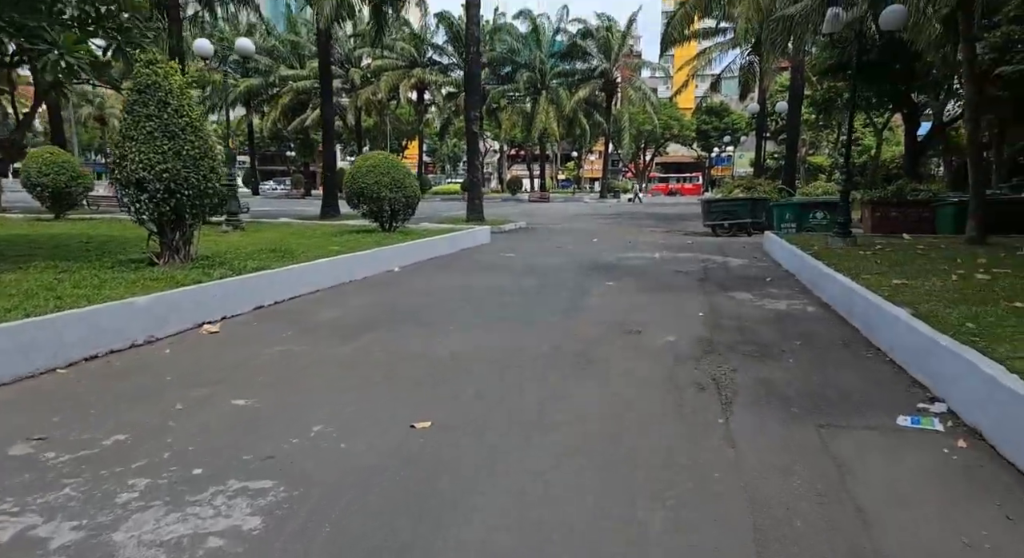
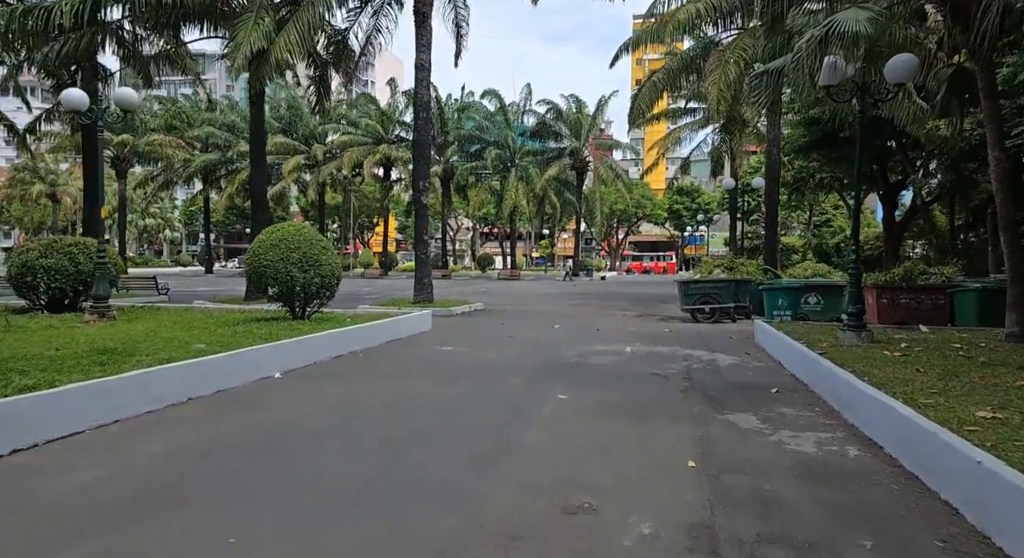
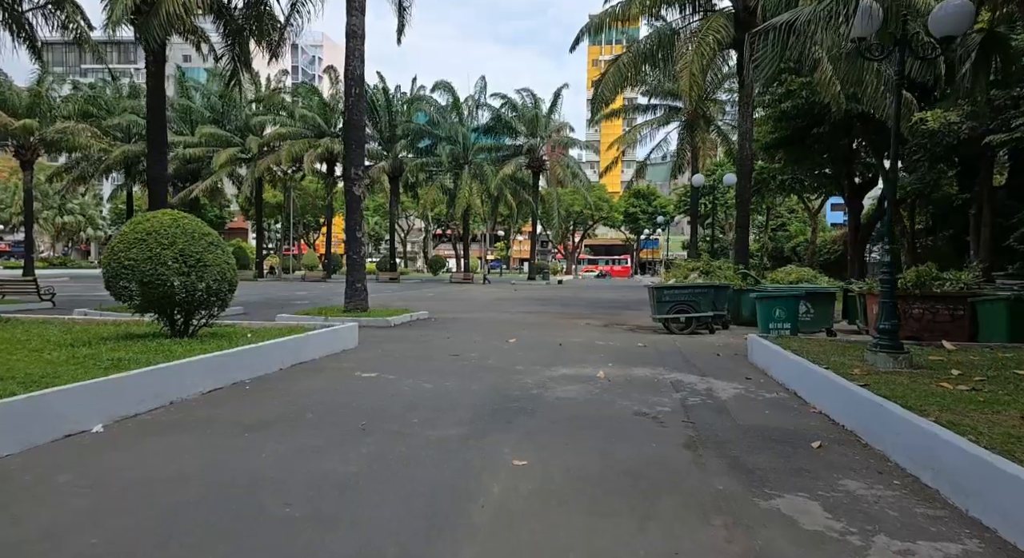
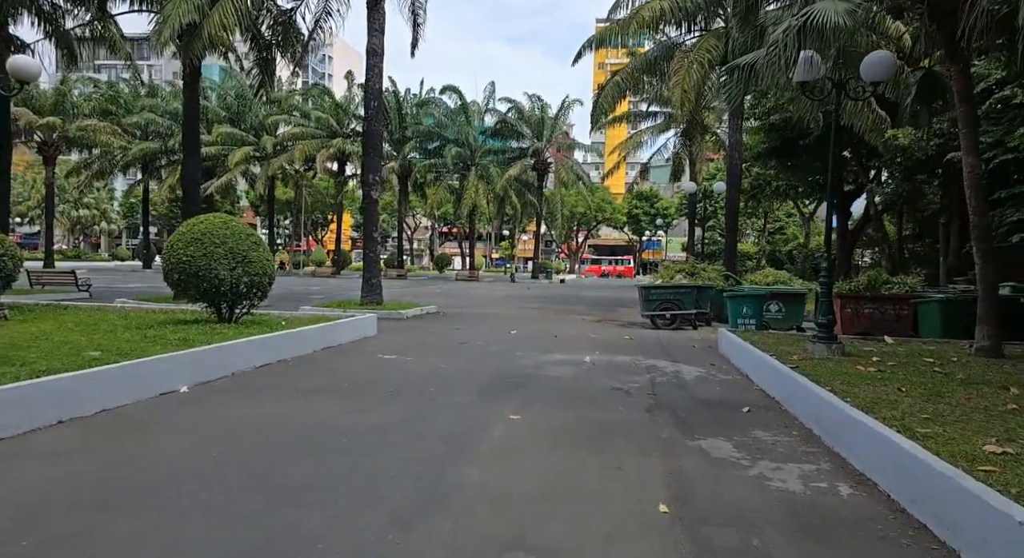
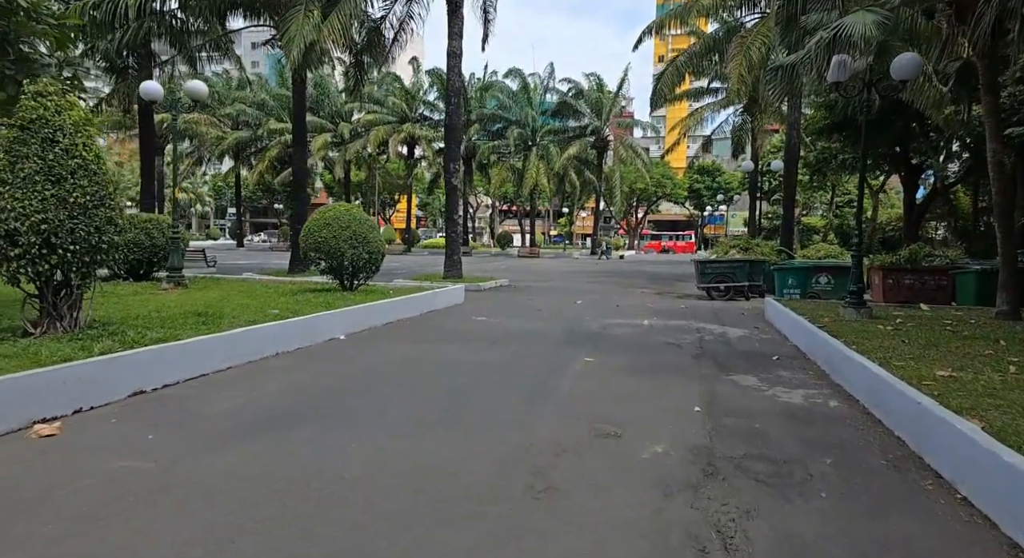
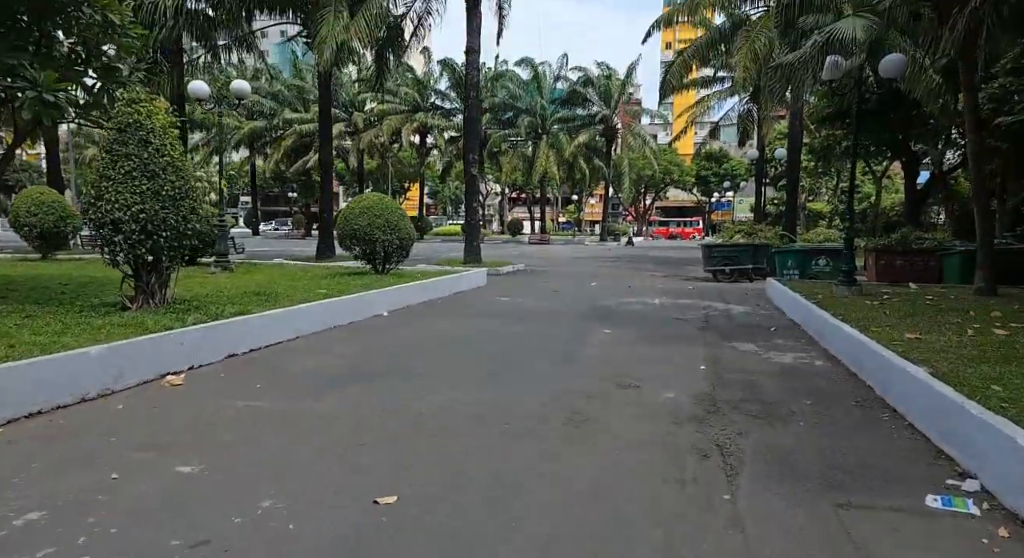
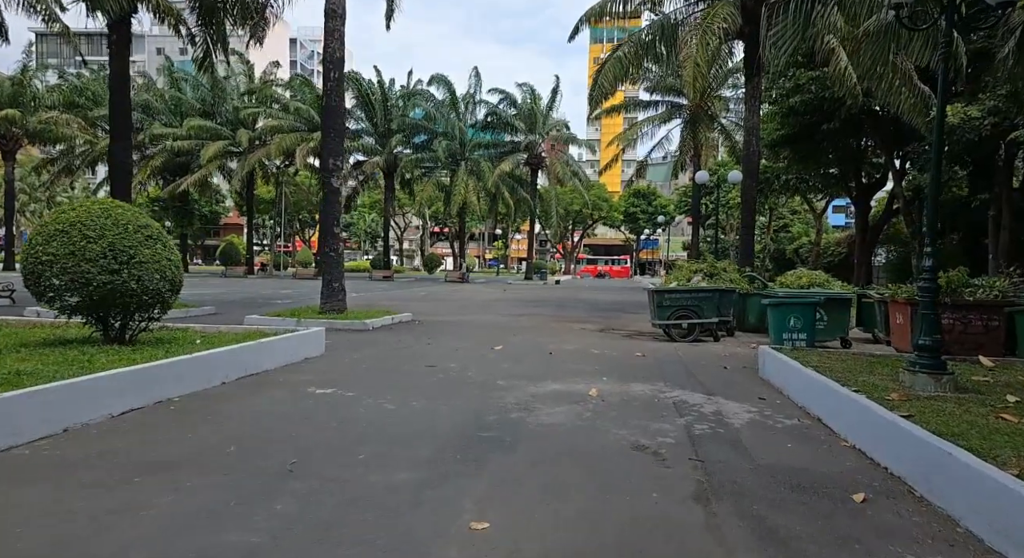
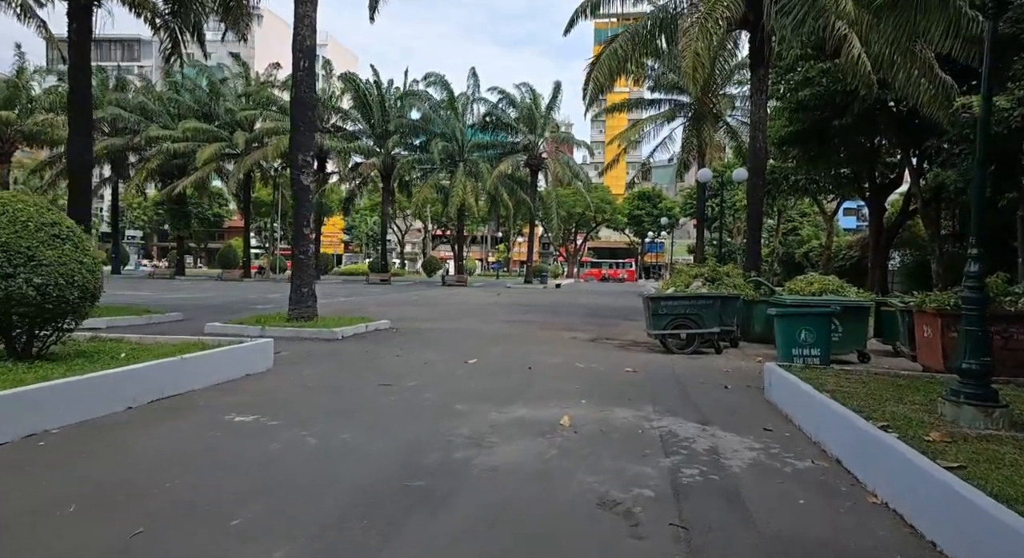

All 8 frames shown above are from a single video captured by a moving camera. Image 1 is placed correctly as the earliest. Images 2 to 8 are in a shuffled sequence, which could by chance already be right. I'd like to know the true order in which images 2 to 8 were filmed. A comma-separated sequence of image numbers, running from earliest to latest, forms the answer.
6, 5, 2, 4, 3, 7, 8
